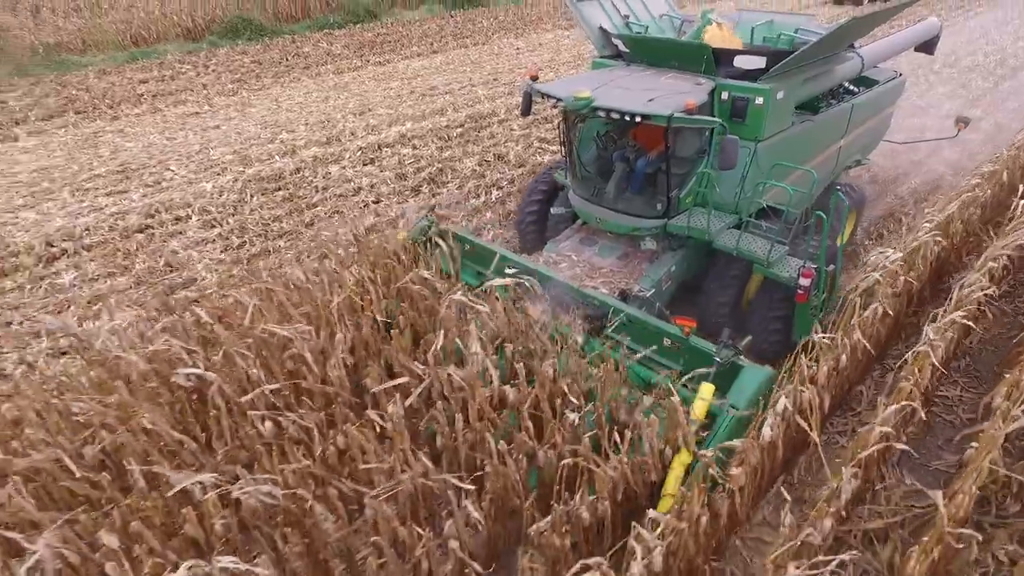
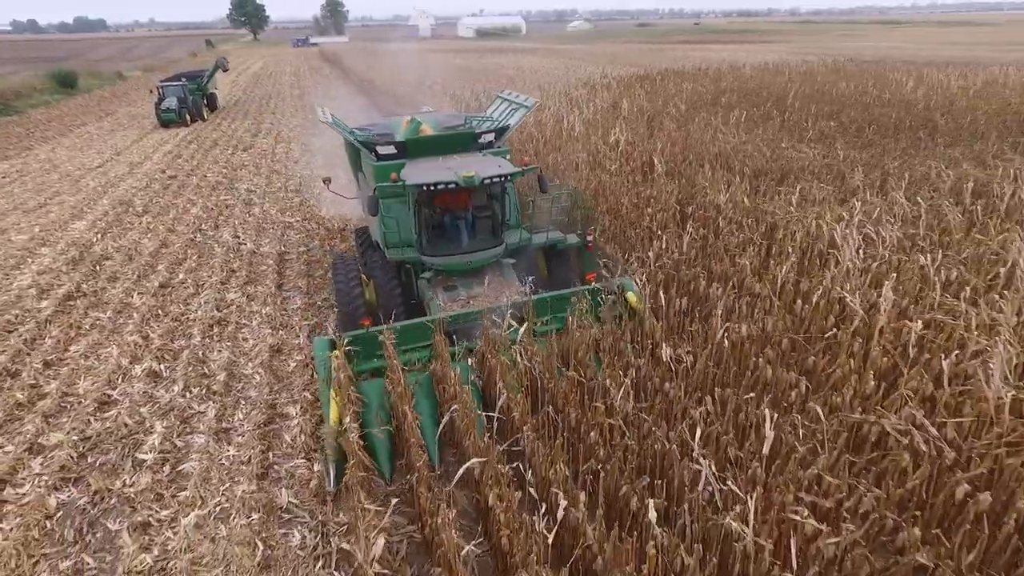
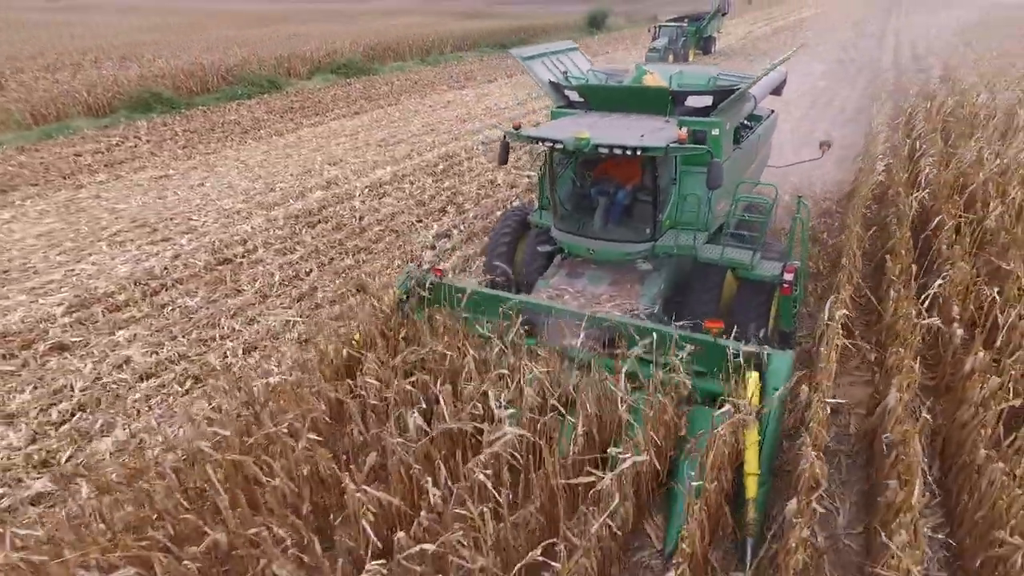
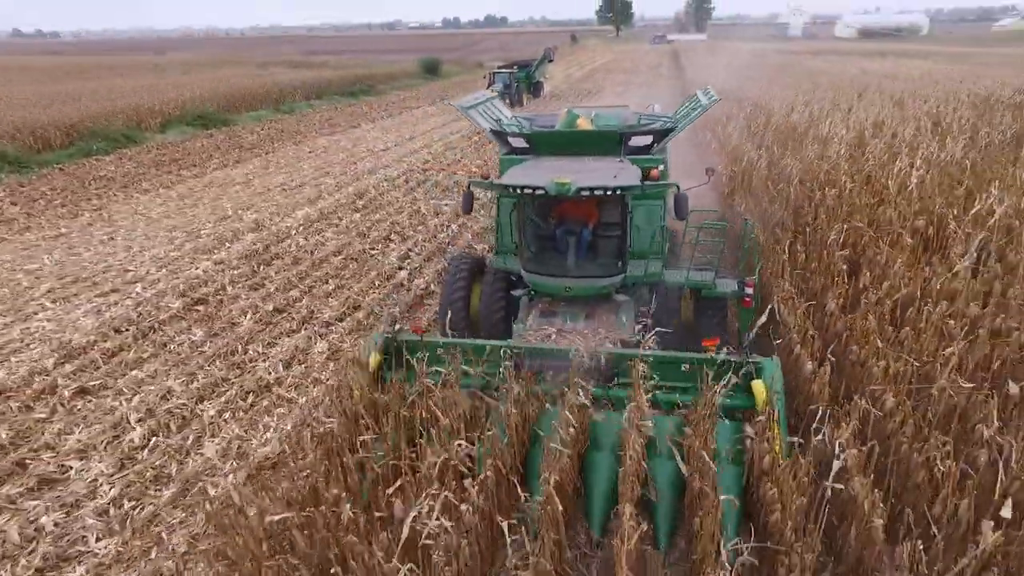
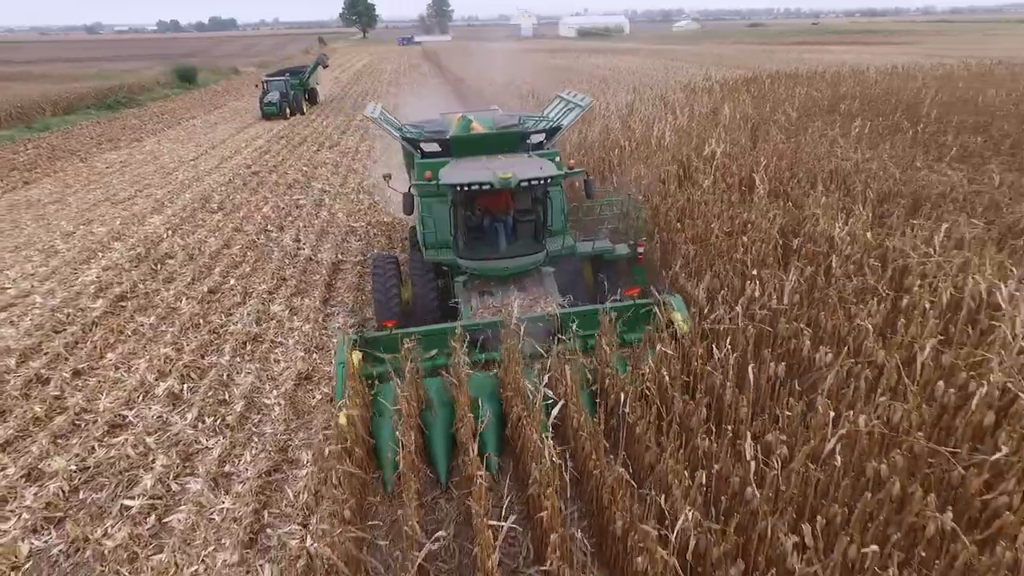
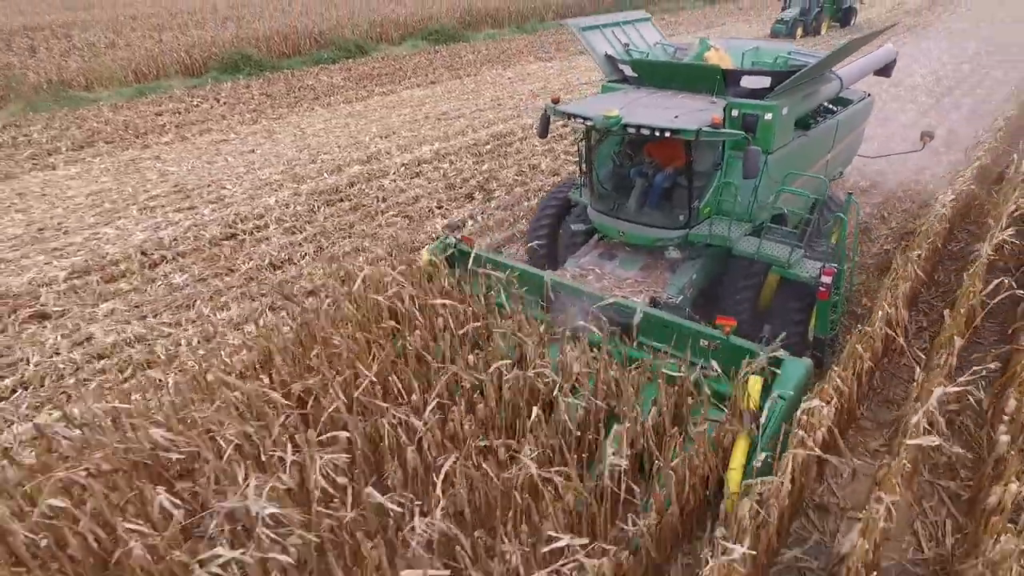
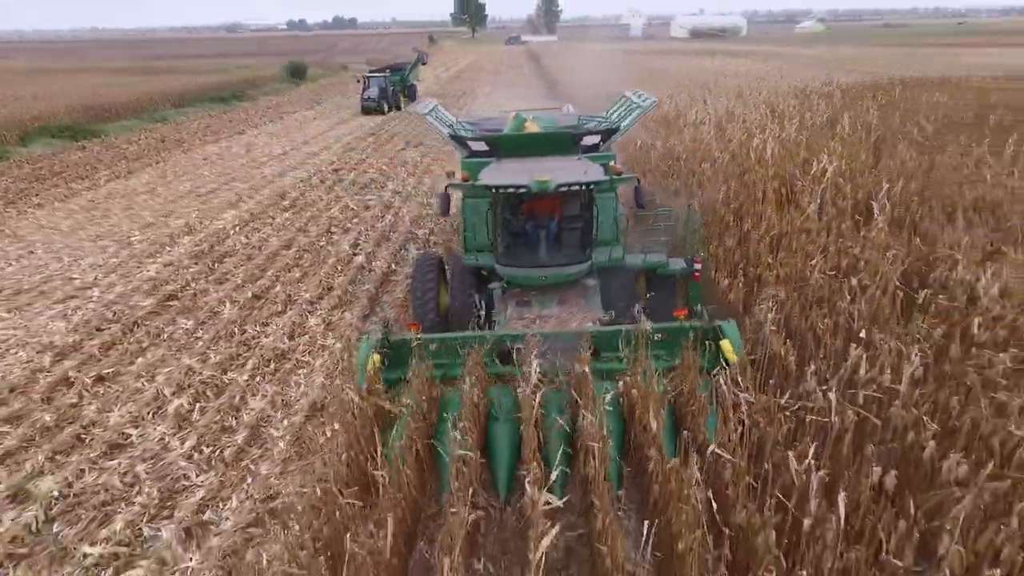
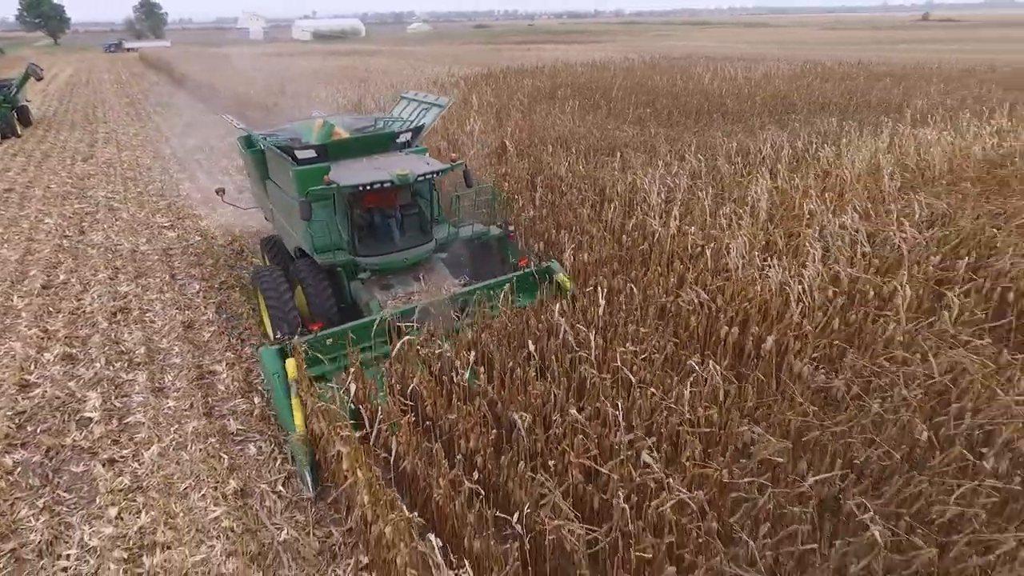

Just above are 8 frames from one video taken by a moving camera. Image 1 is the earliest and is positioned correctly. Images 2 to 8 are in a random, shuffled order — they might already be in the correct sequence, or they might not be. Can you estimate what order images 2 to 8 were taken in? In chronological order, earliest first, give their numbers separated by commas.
6, 3, 4, 7, 5, 2, 8
